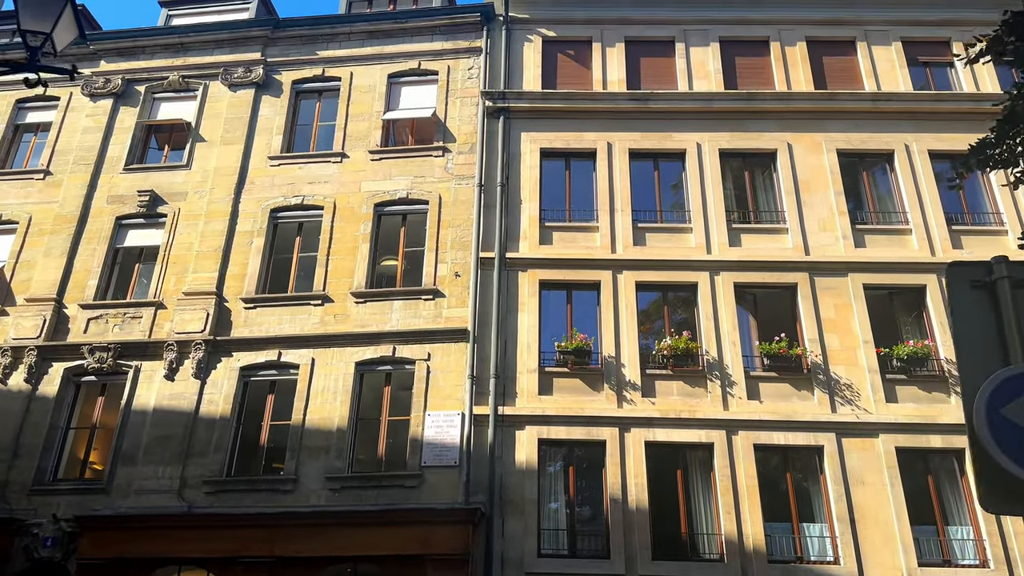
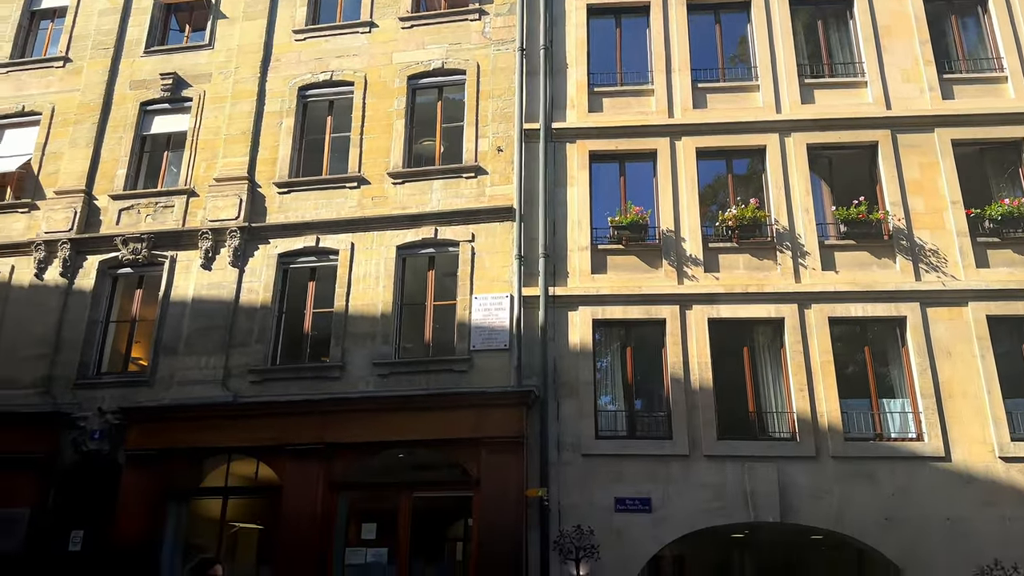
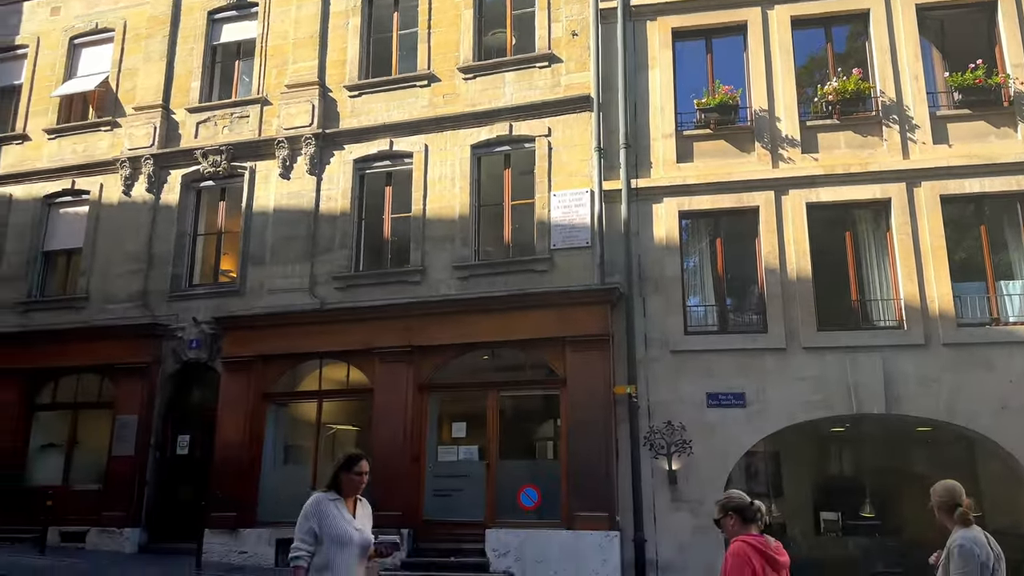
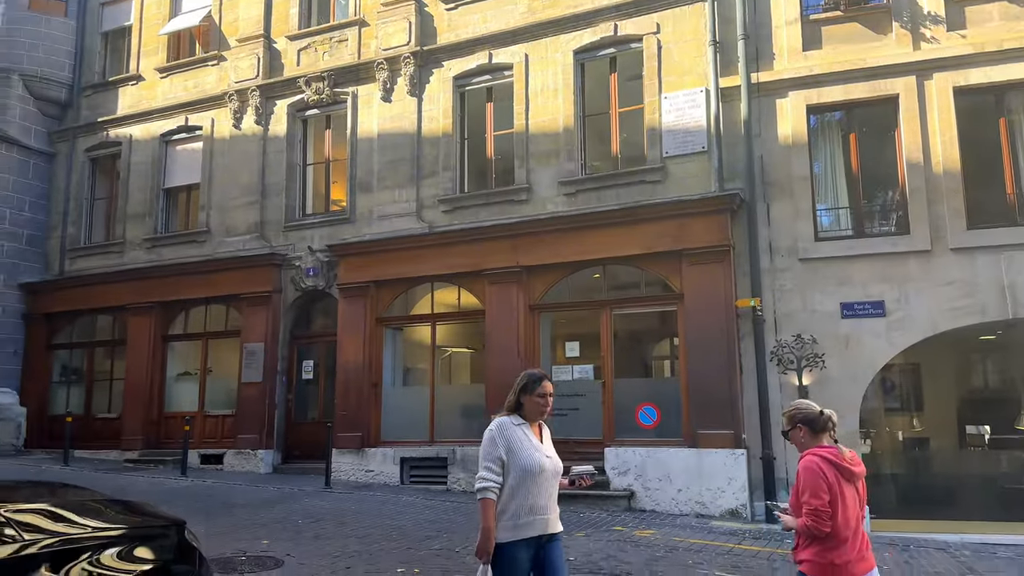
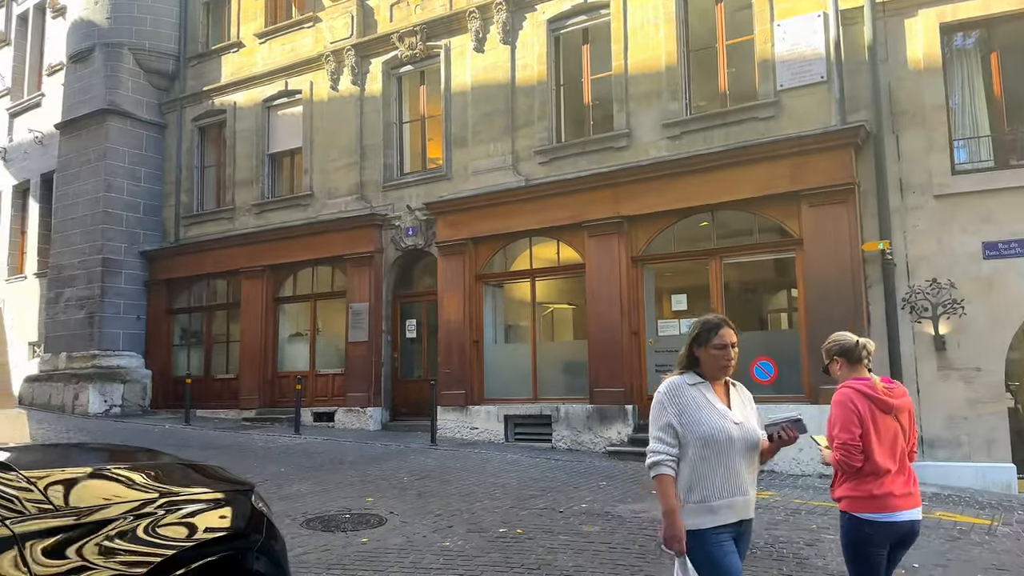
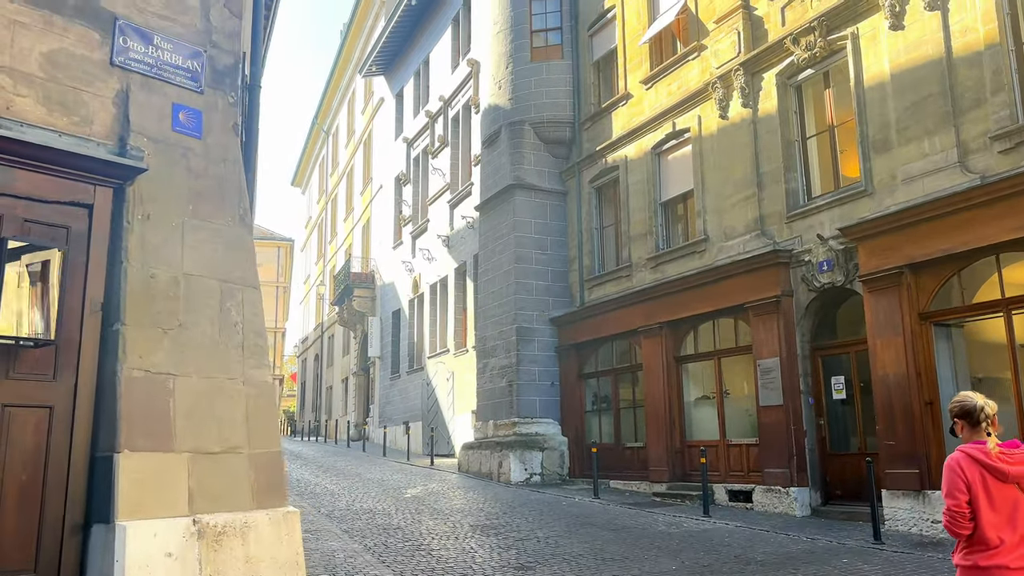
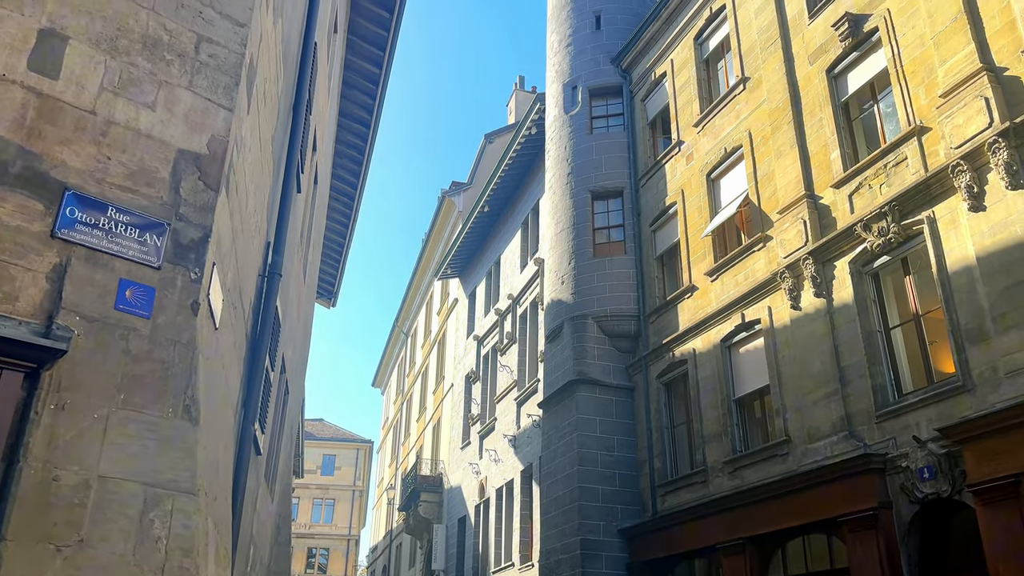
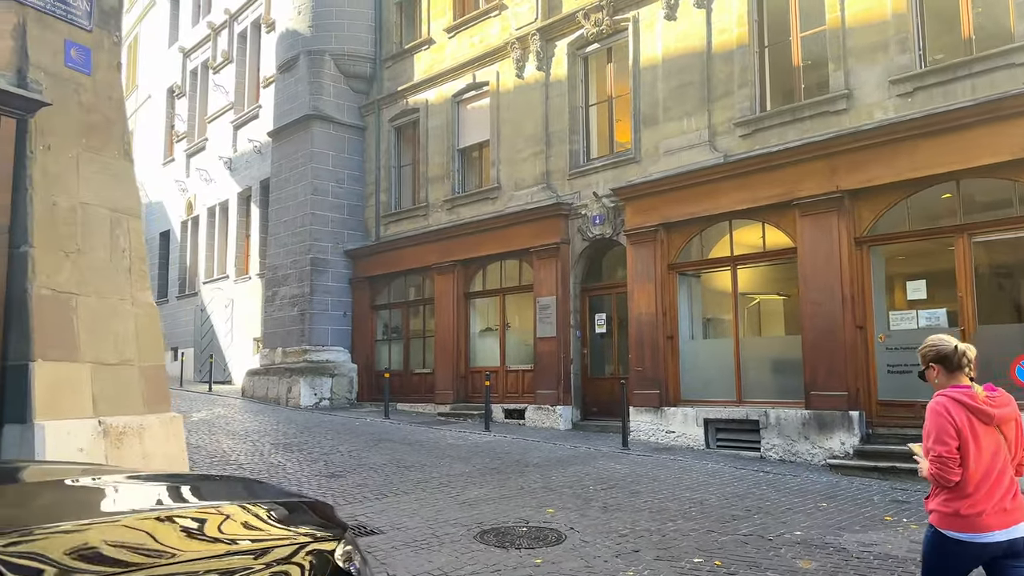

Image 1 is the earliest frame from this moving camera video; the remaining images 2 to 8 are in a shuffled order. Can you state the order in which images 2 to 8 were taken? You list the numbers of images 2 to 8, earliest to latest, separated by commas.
2, 3, 4, 5, 8, 6, 7
